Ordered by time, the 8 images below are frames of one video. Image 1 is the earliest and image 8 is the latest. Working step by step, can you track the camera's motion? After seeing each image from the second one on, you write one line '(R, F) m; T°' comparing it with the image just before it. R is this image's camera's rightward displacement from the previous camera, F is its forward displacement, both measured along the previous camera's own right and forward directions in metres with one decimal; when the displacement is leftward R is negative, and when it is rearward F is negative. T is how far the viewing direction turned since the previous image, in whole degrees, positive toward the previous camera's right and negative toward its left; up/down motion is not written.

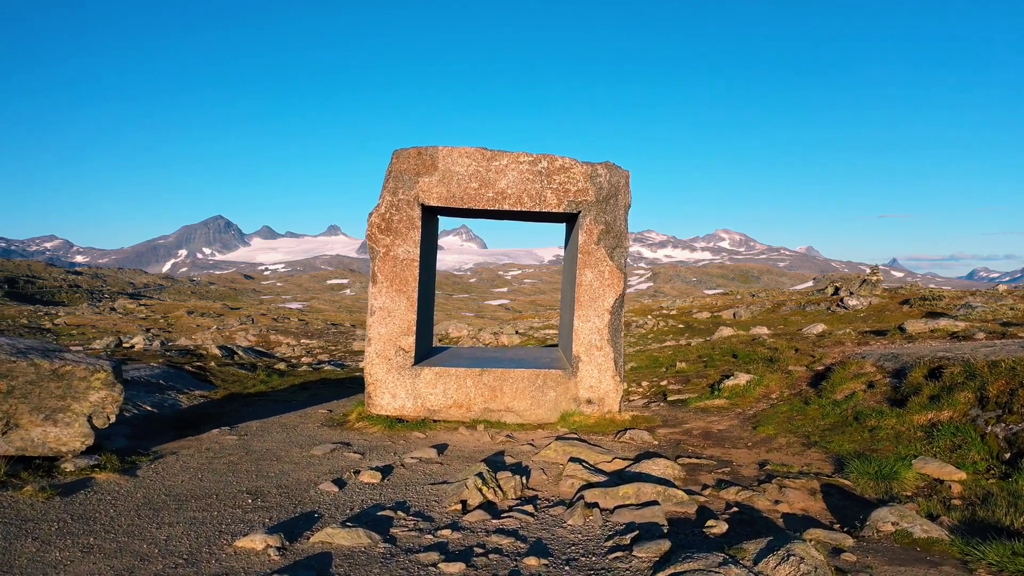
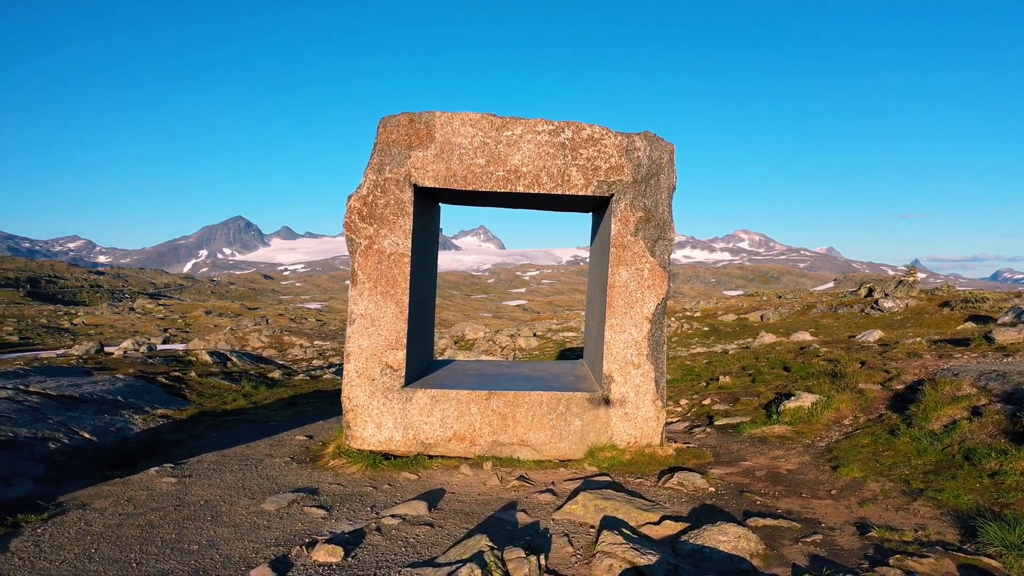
(0.0, +2.0) m; -2°
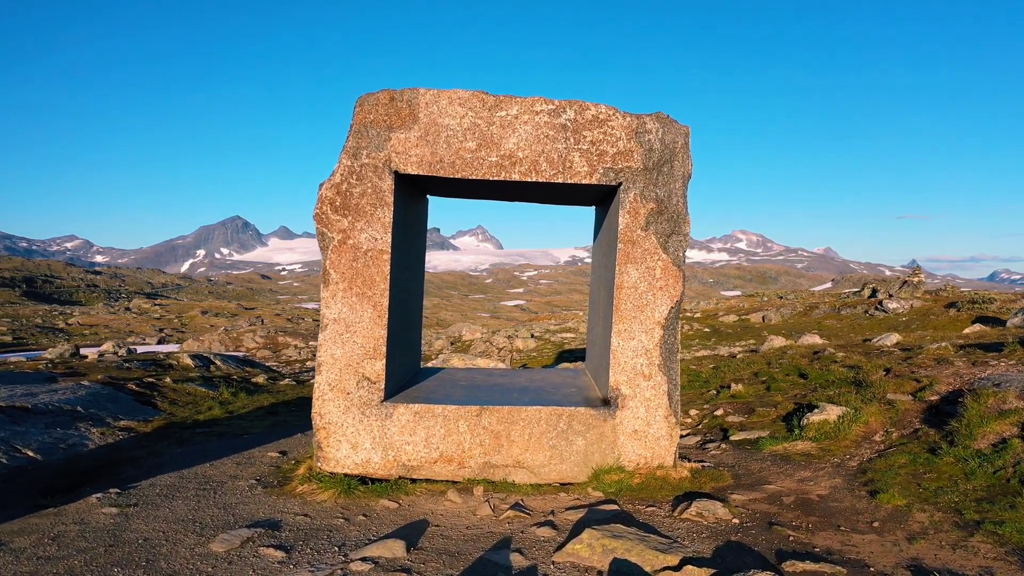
(0.0, +0.9) m; 0°
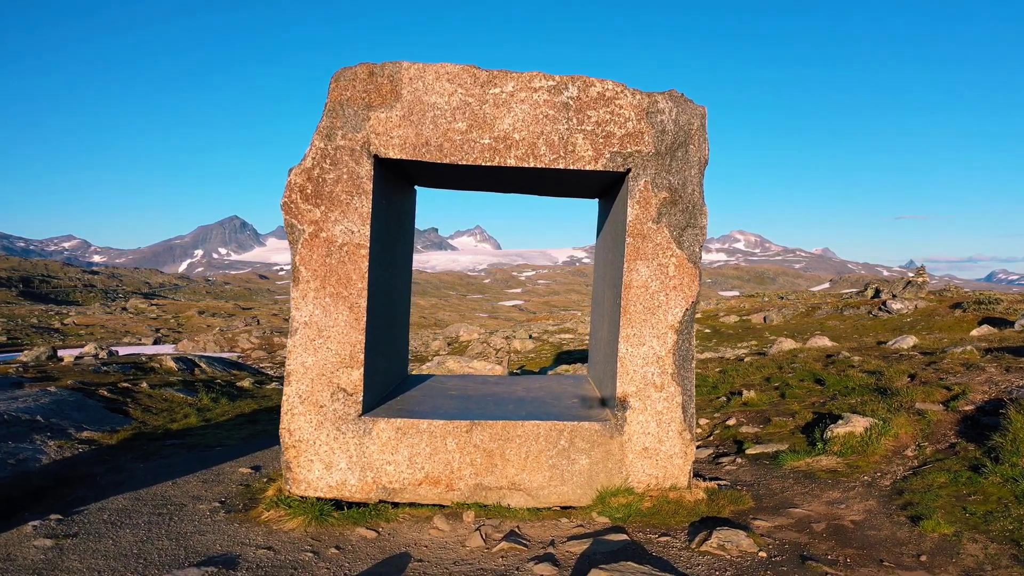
(0.0, +0.8) m; 0°
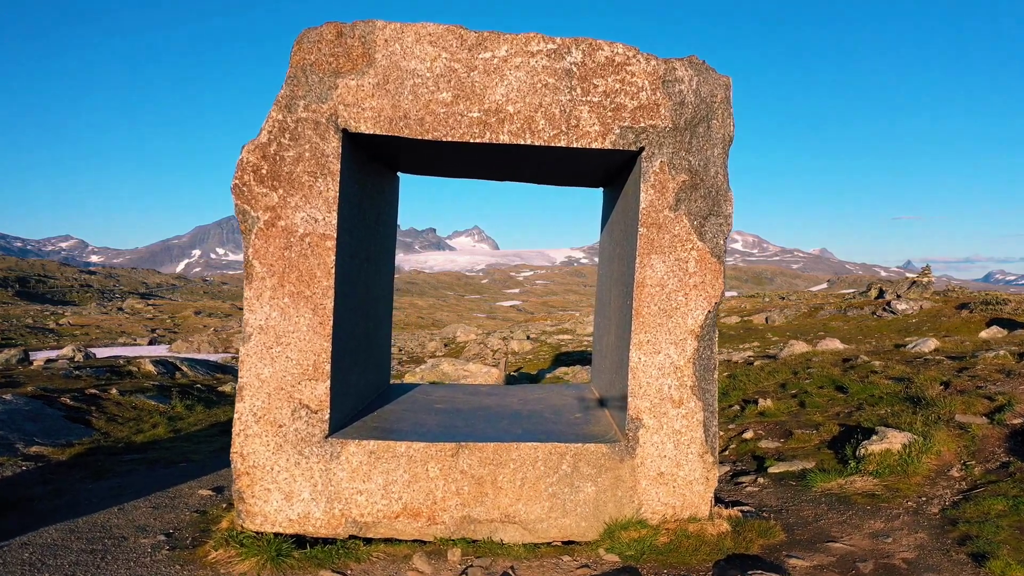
(0.0, +0.9) m; 0°
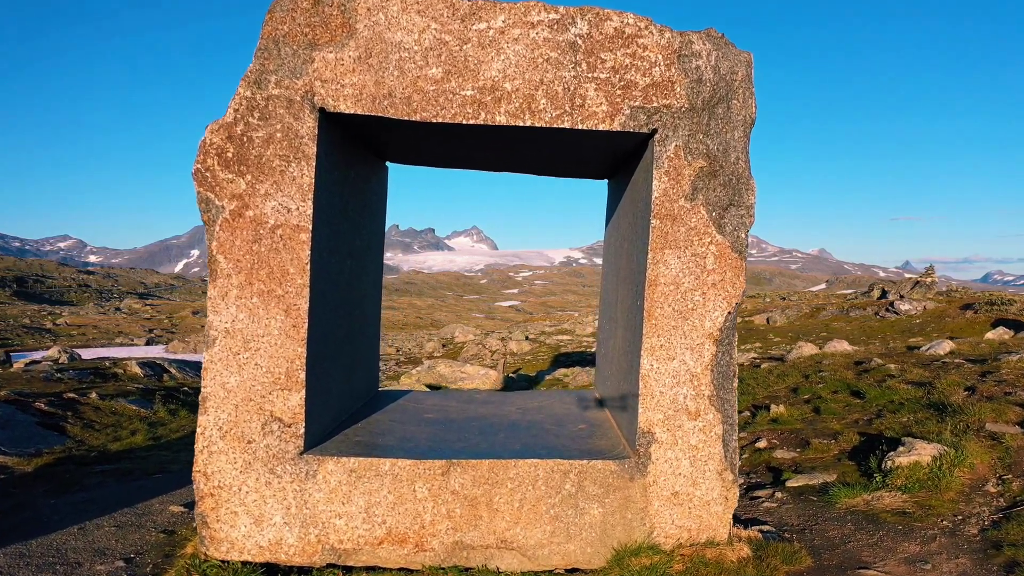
(0.0, +0.5) m; 0°
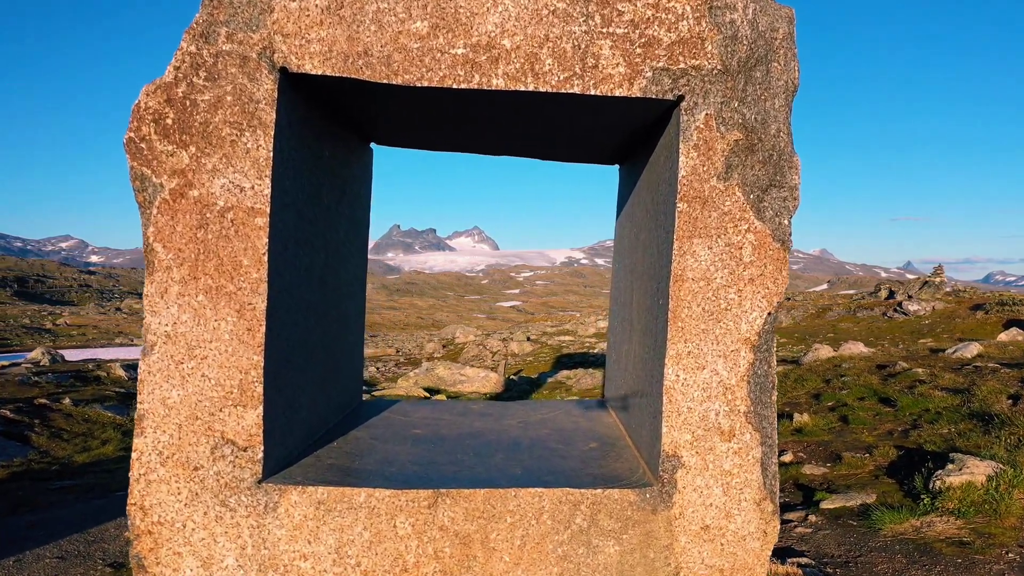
(0.0, +0.8) m; 0°
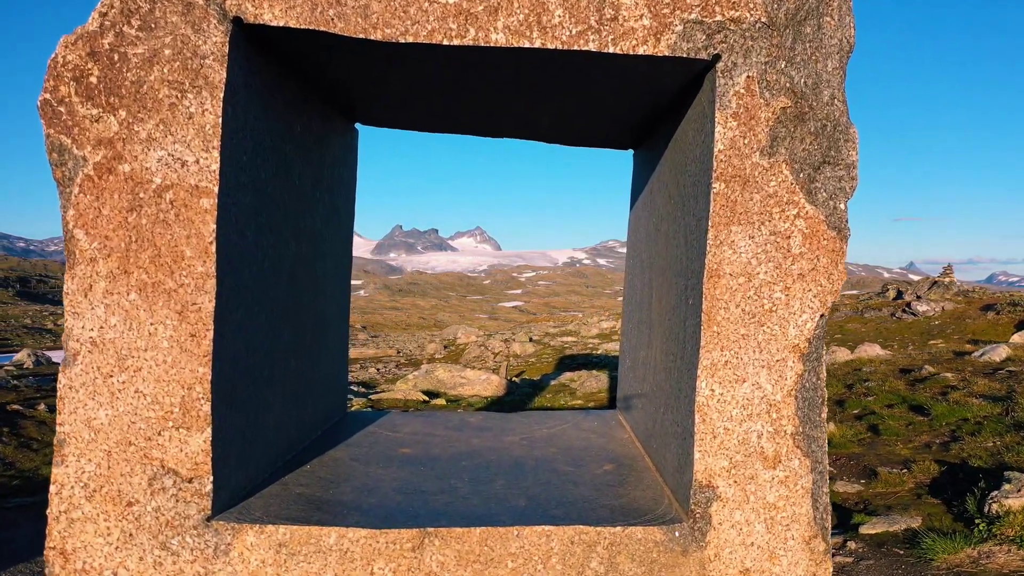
(0.0, +0.7) m; 0°
